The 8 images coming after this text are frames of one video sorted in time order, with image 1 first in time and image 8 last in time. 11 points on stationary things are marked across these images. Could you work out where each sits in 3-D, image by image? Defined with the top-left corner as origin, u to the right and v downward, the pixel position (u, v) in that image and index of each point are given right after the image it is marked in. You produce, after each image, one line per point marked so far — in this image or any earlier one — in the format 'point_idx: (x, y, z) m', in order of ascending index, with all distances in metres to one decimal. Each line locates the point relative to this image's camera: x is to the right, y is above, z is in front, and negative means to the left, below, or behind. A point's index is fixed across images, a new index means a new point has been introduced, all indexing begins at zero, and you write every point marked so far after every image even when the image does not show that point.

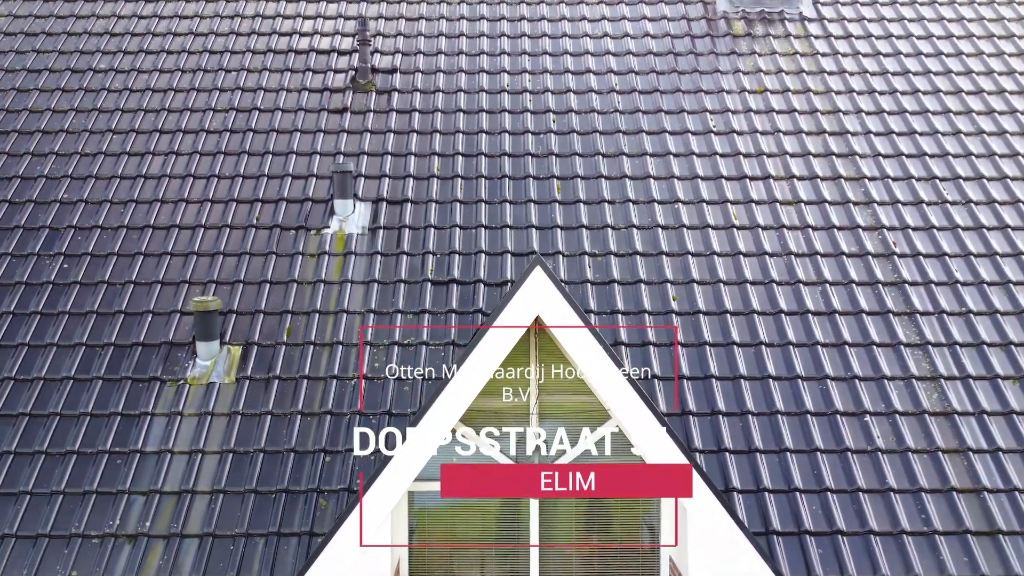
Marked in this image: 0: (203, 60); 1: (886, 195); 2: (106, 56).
0: (-4.7, +3.4, +6.7) m
1: (+5.0, +1.2, +6.0) m
2: (-6.2, +3.5, +6.8) m
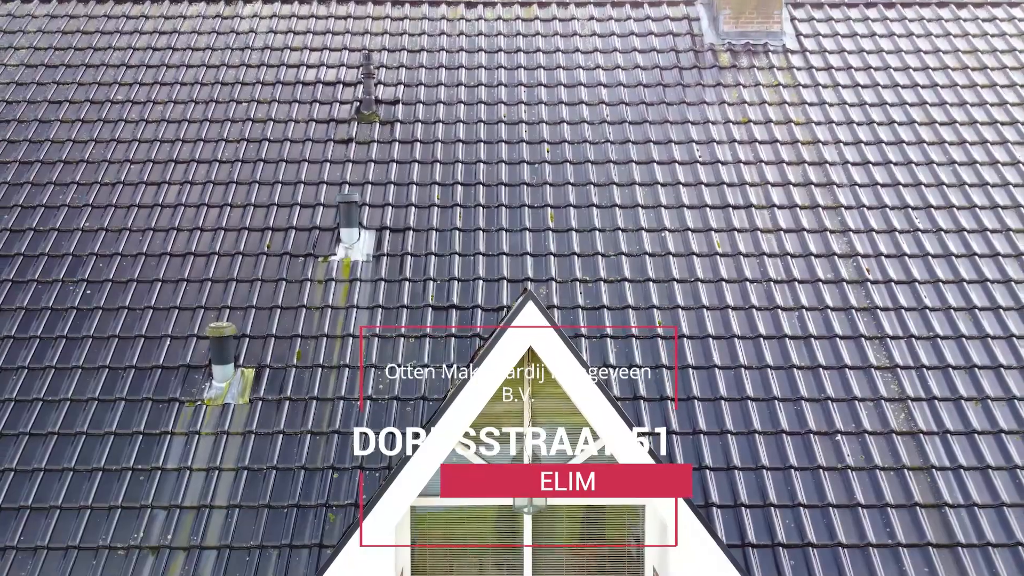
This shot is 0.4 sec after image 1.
0: (-4.7, +3.1, +7.0) m
1: (+5.0, +0.9, +6.3) m
2: (-6.2, +3.2, +7.1) m
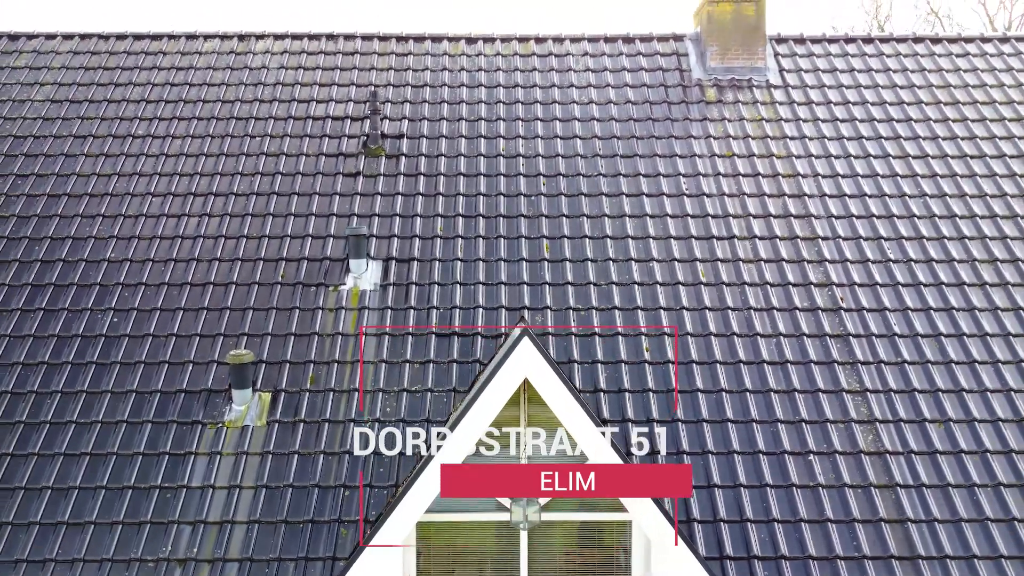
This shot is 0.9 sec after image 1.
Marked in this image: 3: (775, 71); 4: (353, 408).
0: (-4.7, +2.7, +7.4) m
1: (+4.9, +0.5, +6.7) m
2: (-6.3, +2.8, +7.5) m
3: (+4.7, +3.9, +7.9) m
4: (-2.0, -1.5, +5.6) m
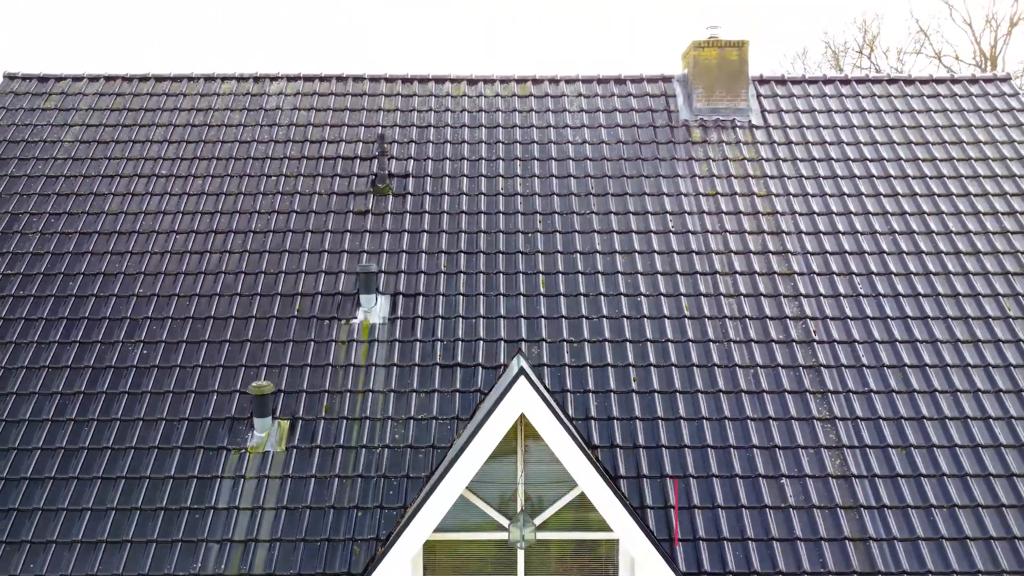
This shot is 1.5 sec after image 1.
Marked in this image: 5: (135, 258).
0: (-4.8, +2.2, +8.0) m
1: (+4.9, 0.0, +7.2) m
2: (-6.3, +2.3, +8.0) m
3: (+4.7, +3.4, +8.5) m
4: (-2.1, -2.0, +6.1) m
5: (-6.3, +0.5, +7.3) m
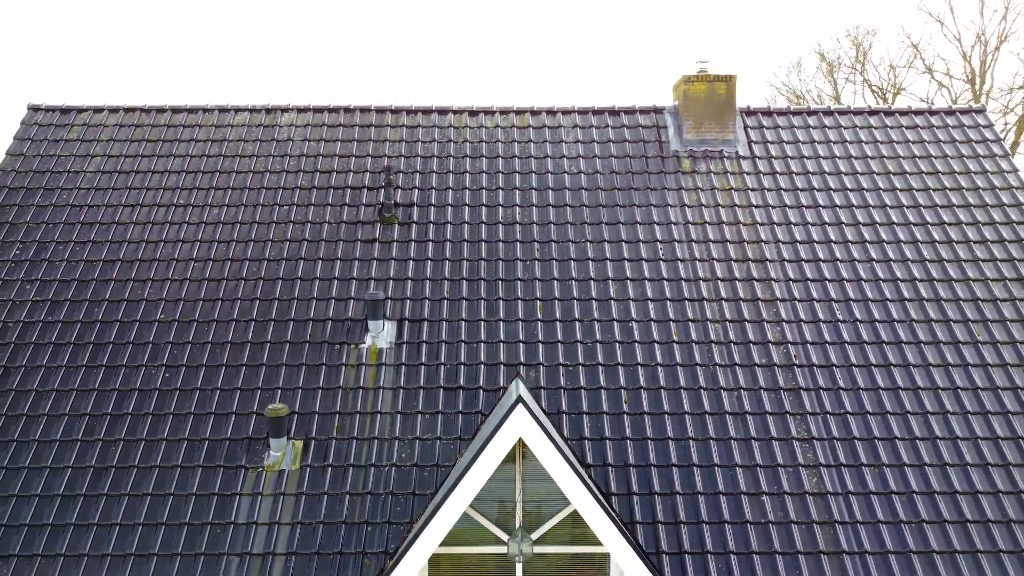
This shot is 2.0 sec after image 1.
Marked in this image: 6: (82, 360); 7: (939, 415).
0: (-4.8, +1.8, +8.4) m
1: (+4.9, -0.4, +7.7) m
2: (-6.3, +1.9, +8.5) m
3: (+4.7, +2.9, +8.9) m
4: (-2.1, -2.5, +6.6) m
5: (-6.3, +0.1, +7.8) m
6: (-7.1, -1.2, +7.3) m
7: (+6.7, -2.0, +6.9) m
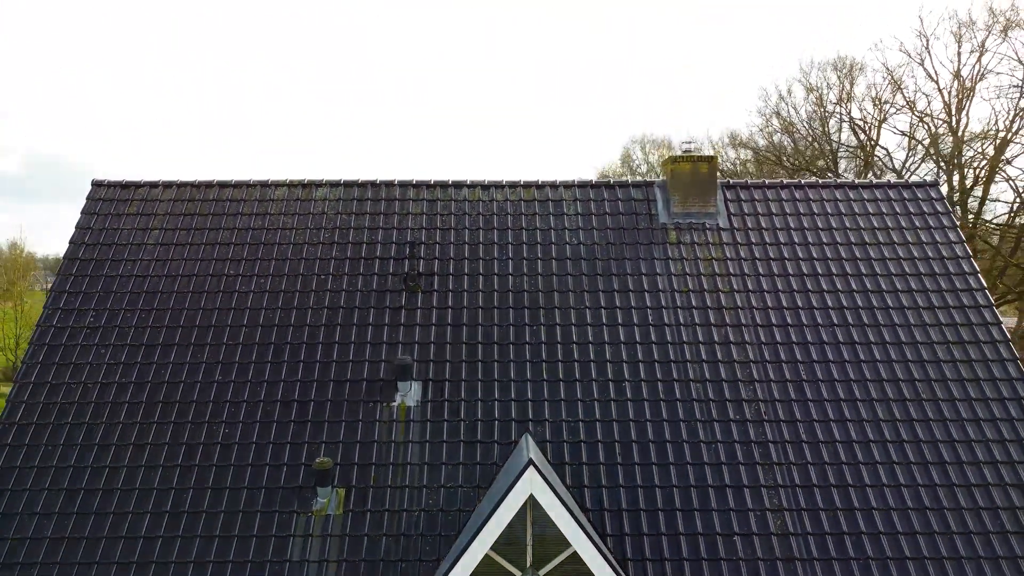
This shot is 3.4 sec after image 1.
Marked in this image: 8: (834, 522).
0: (-4.6, +0.5, +9.6) m
1: (+5.1, -1.7, +8.8) m
2: (-6.1, +0.6, +9.6) m
3: (+4.9, +1.7, +10.1) m
4: (-1.9, -3.7, +7.8) m
5: (-6.2, -1.2, +9.0) m
6: (-6.9, -2.5, +8.4) m
7: (+6.9, -3.2, +8.1) m
8: (+5.7, -4.1, +7.8) m
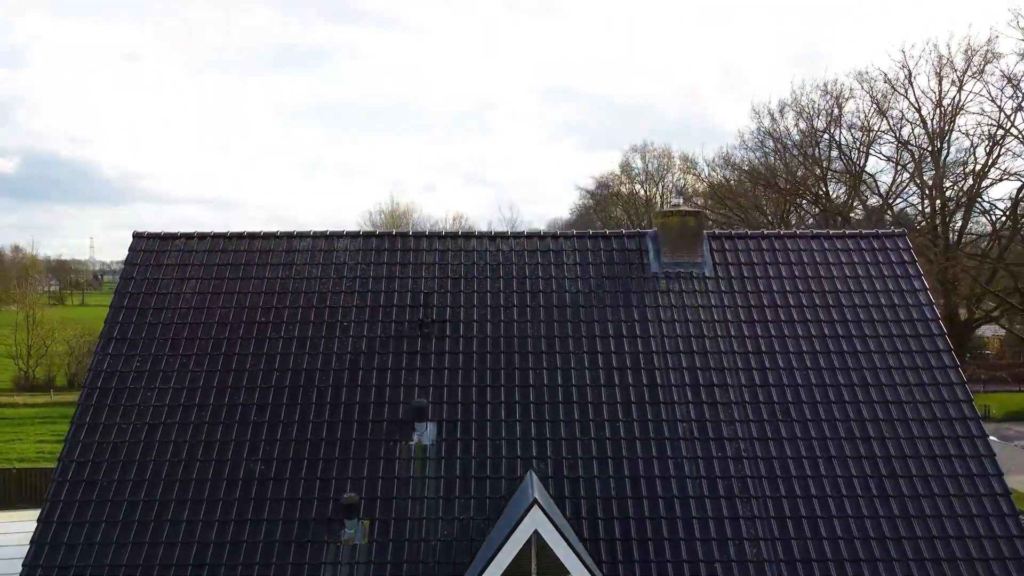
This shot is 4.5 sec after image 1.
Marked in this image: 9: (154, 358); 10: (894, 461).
0: (-4.5, -0.6, +10.5) m
1: (+5.2, -2.8, +9.8) m
2: (-6.0, -0.5, +10.6) m
3: (+5.0, +0.6, +11.0) m
4: (-1.8, -4.8, +8.7) m
5: (-6.0, -2.3, +9.9) m
6: (-6.8, -3.5, +9.4) m
7: (+7.0, -4.3, +9.0) m
8: (+5.9, -5.2, +8.7) m
9: (-8.3, -1.6, +10.2) m
10: (+8.0, -3.6, +9.2) m
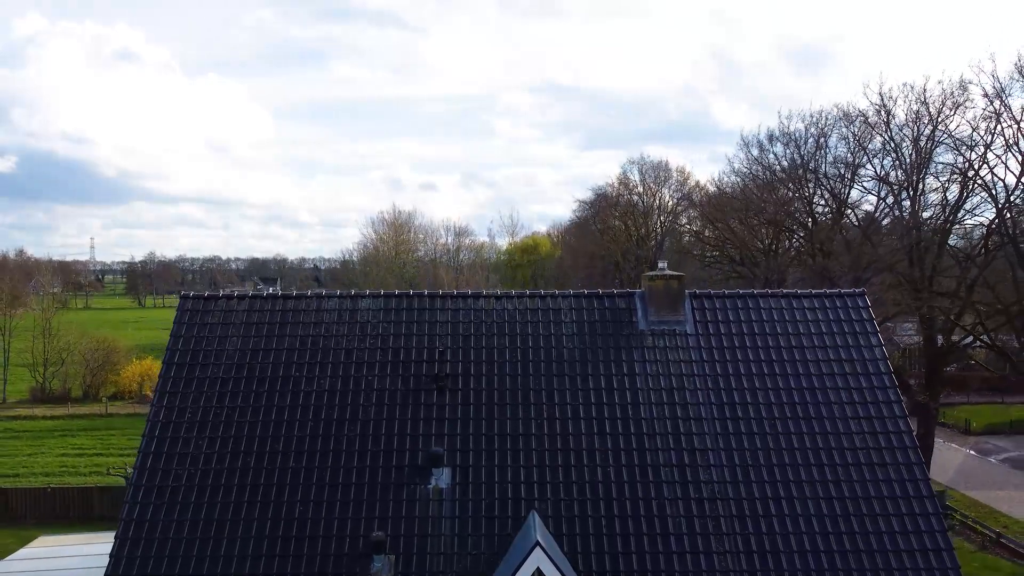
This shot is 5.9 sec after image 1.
0: (-4.4, -2.1, +12.0) m
1: (+5.3, -4.3, +11.2) m
2: (-5.9, -2.1, +12.0) m
3: (+5.1, -0.9, +12.5) m
4: (-1.6, -6.4, +10.2) m
5: (-5.9, -3.9, +11.4) m
6: (-6.7, -5.1, +10.8) m
7: (+7.1, -5.8, +10.5) m
8: (+6.0, -6.7, +10.2) m
9: (-8.2, -3.2, +11.6) m
10: (+8.1, -5.1, +10.6) m
